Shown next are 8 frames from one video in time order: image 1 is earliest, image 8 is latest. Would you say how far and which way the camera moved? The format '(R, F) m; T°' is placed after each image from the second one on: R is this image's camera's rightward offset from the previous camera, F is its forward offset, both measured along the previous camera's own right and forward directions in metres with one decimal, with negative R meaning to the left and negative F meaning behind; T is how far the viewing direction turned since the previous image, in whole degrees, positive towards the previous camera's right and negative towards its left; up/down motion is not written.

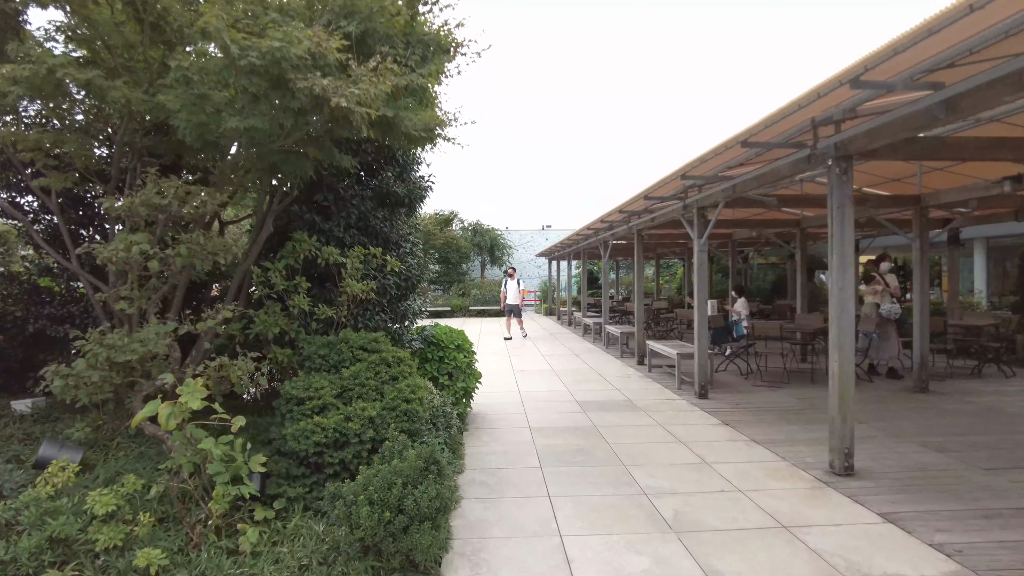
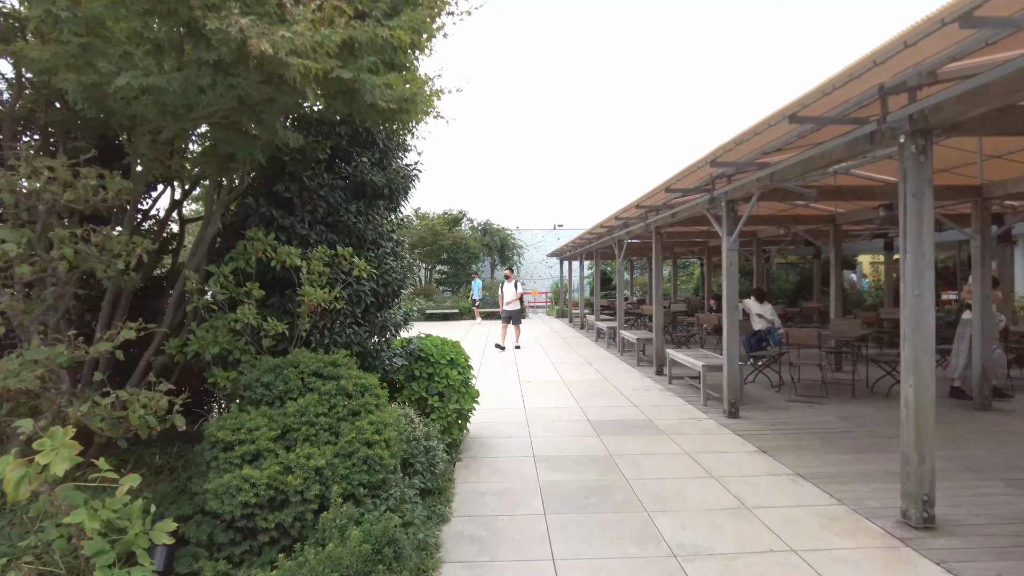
(+0.1, +0.8) m; -1°
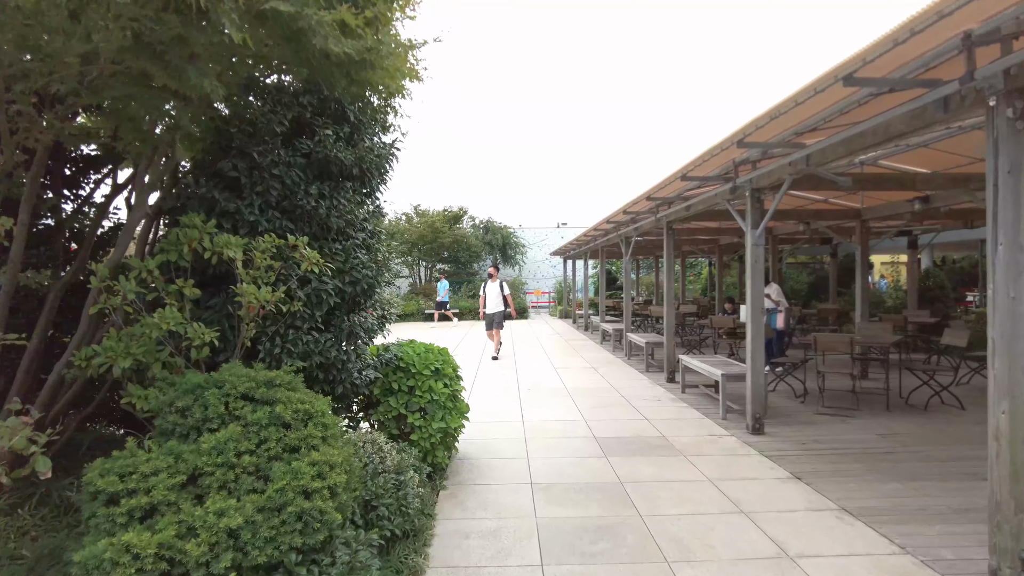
(+0.1, +0.7) m; 0°
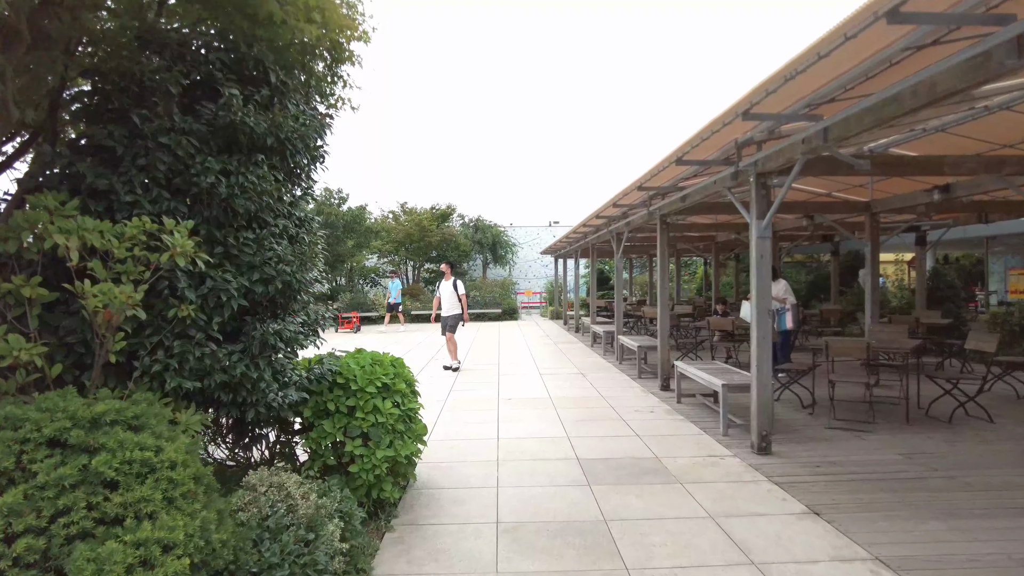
(+0.2, +0.7) m; 0°
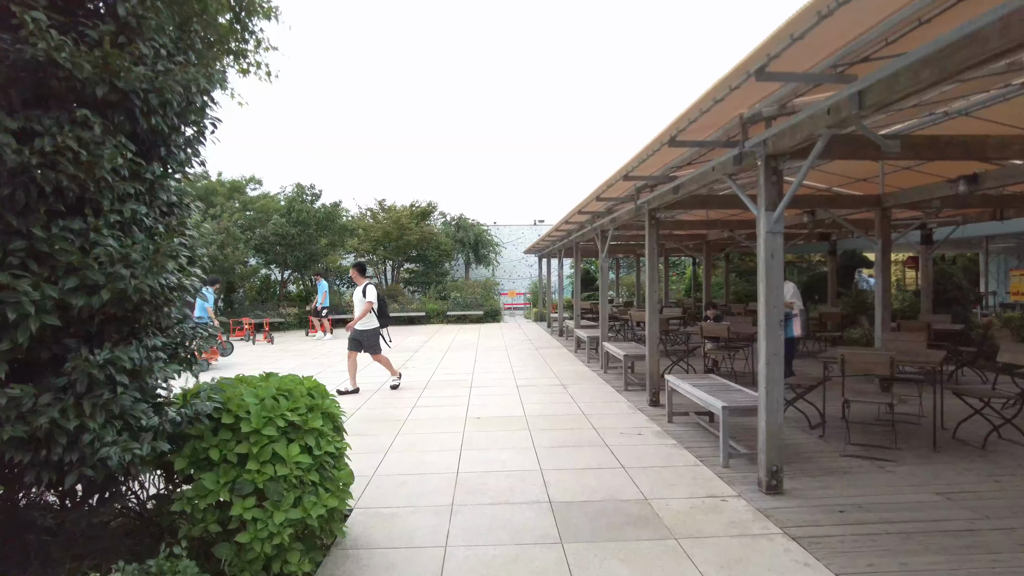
(+0.2, +0.9) m; +1°
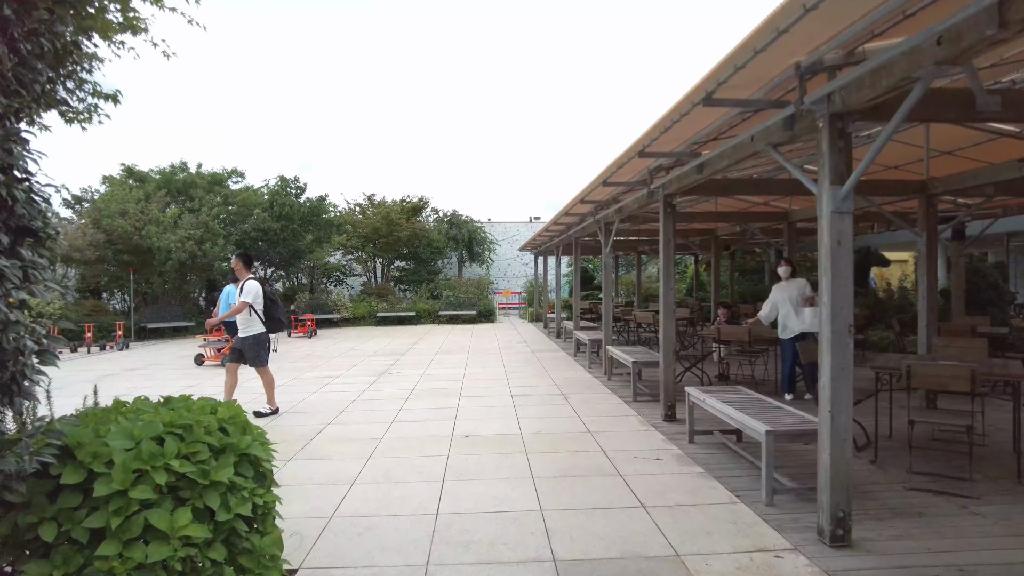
(0.0, +0.9) m; 0°
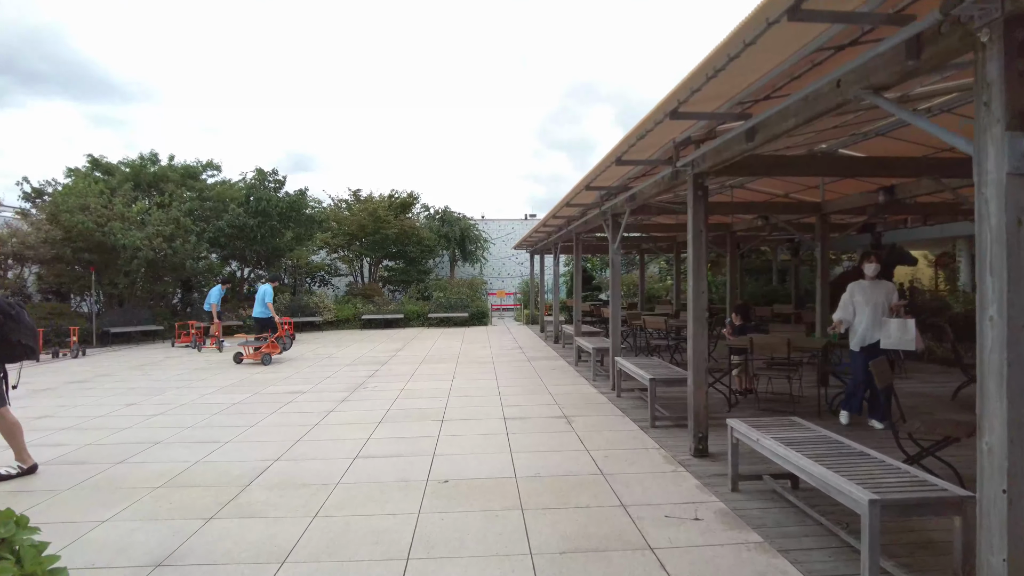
(0.0, +1.2) m; 0°
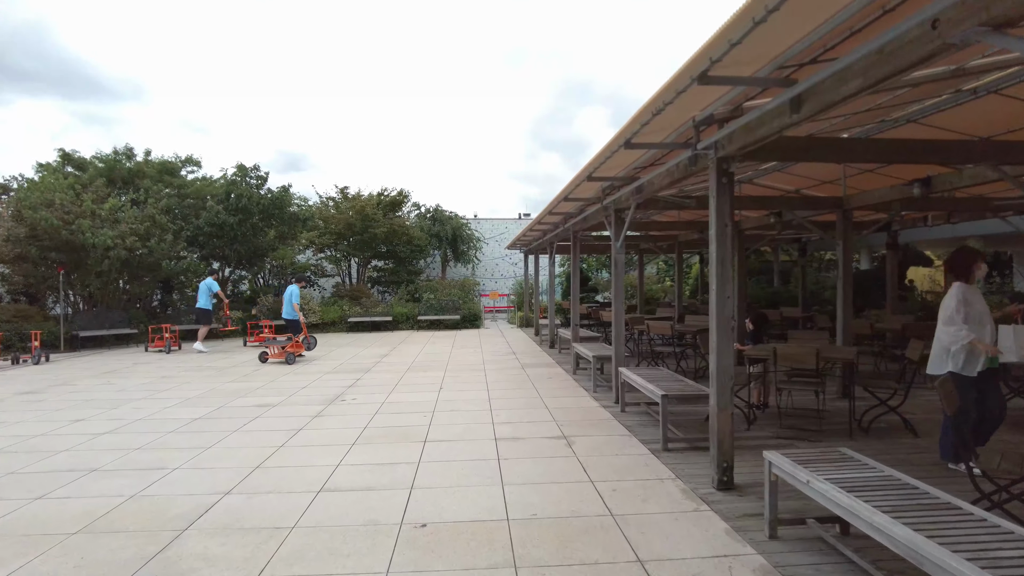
(0.0, +0.7) m; +1°
